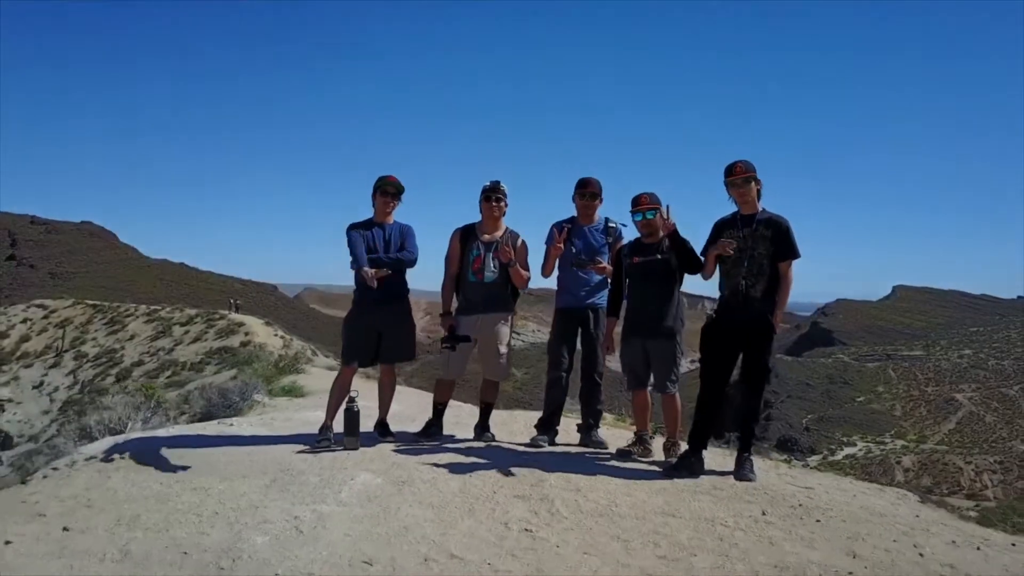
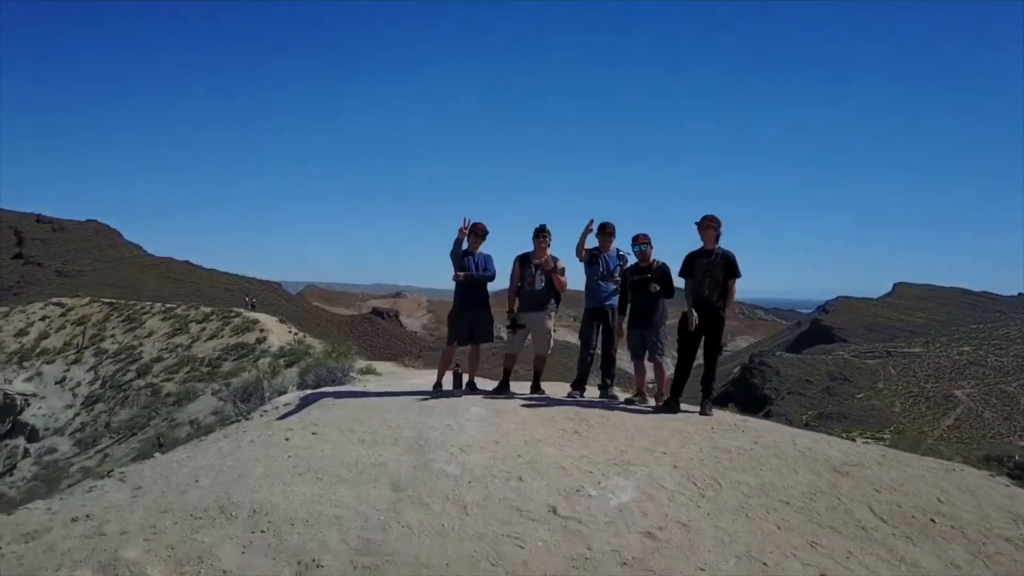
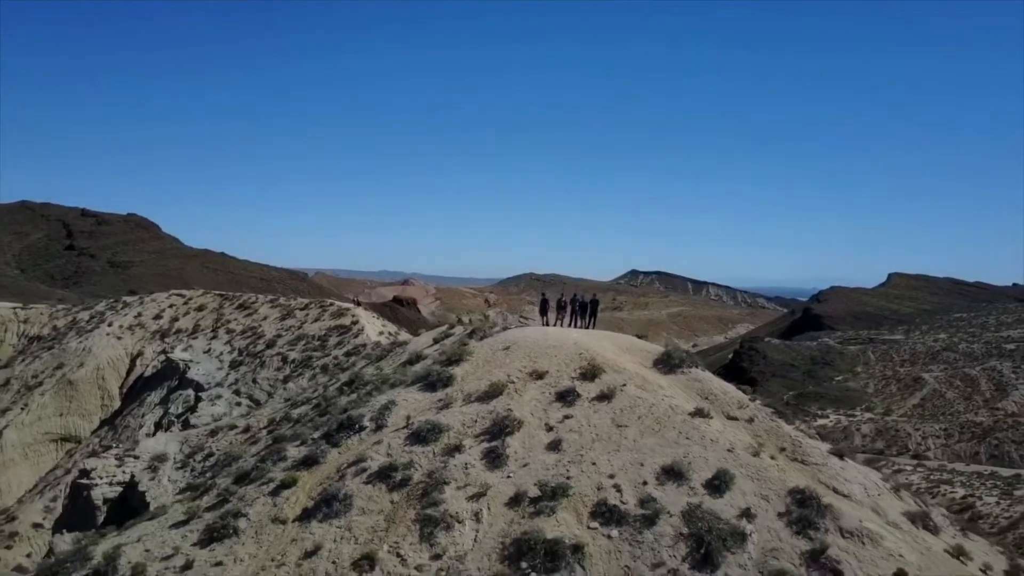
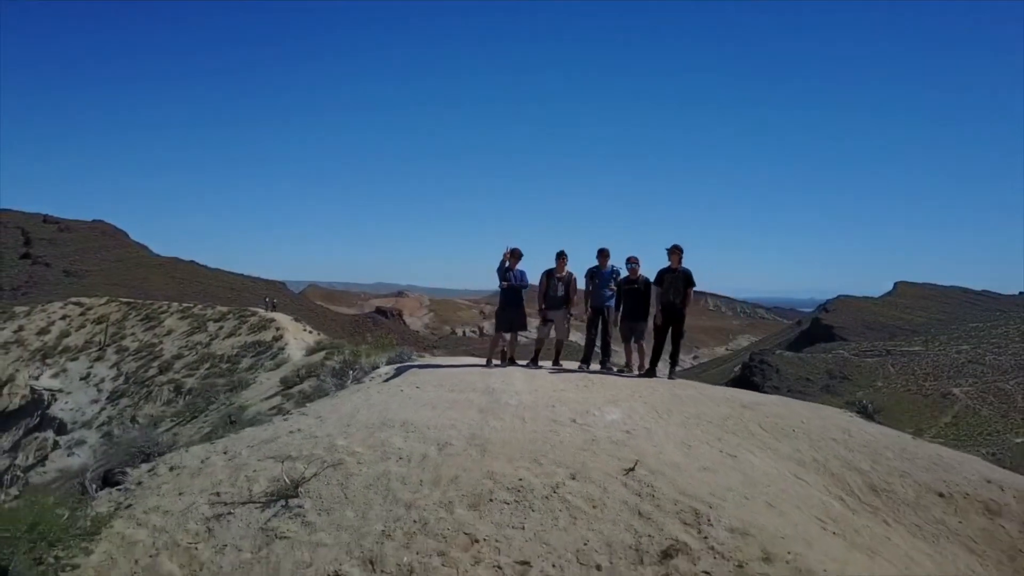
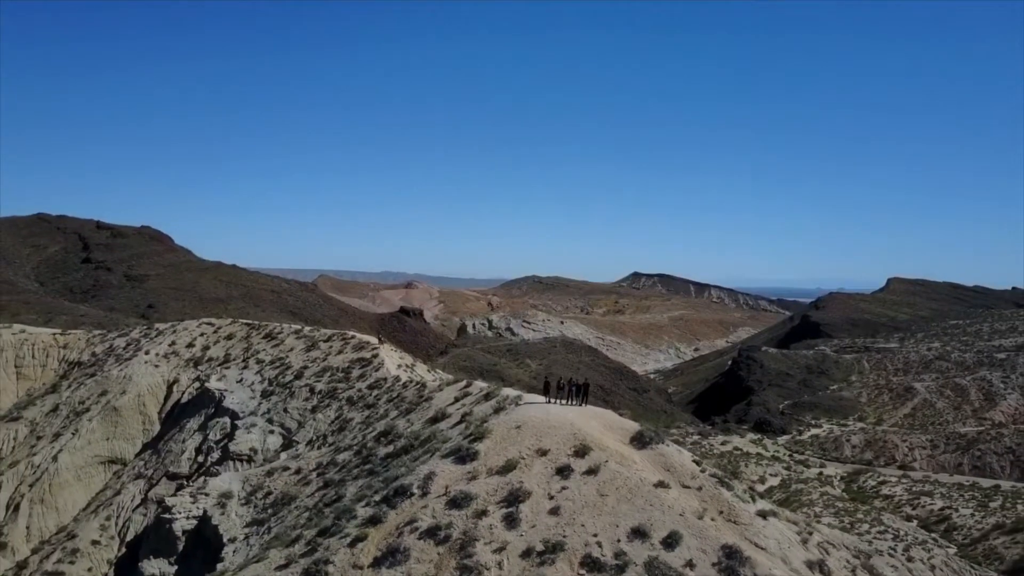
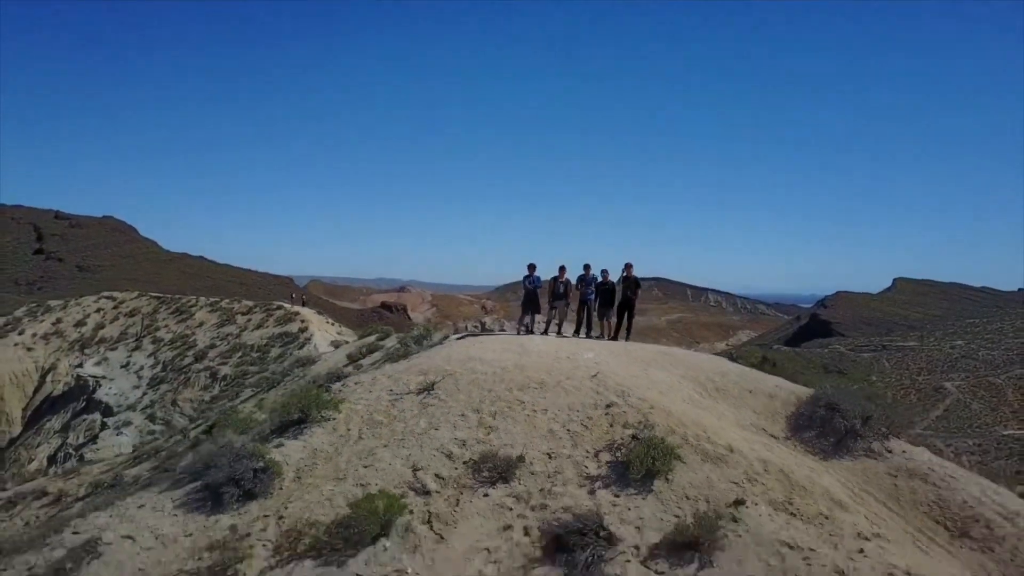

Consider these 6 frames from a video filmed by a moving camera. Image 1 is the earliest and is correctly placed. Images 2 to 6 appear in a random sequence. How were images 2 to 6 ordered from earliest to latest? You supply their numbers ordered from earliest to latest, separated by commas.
2, 4, 6, 3, 5
